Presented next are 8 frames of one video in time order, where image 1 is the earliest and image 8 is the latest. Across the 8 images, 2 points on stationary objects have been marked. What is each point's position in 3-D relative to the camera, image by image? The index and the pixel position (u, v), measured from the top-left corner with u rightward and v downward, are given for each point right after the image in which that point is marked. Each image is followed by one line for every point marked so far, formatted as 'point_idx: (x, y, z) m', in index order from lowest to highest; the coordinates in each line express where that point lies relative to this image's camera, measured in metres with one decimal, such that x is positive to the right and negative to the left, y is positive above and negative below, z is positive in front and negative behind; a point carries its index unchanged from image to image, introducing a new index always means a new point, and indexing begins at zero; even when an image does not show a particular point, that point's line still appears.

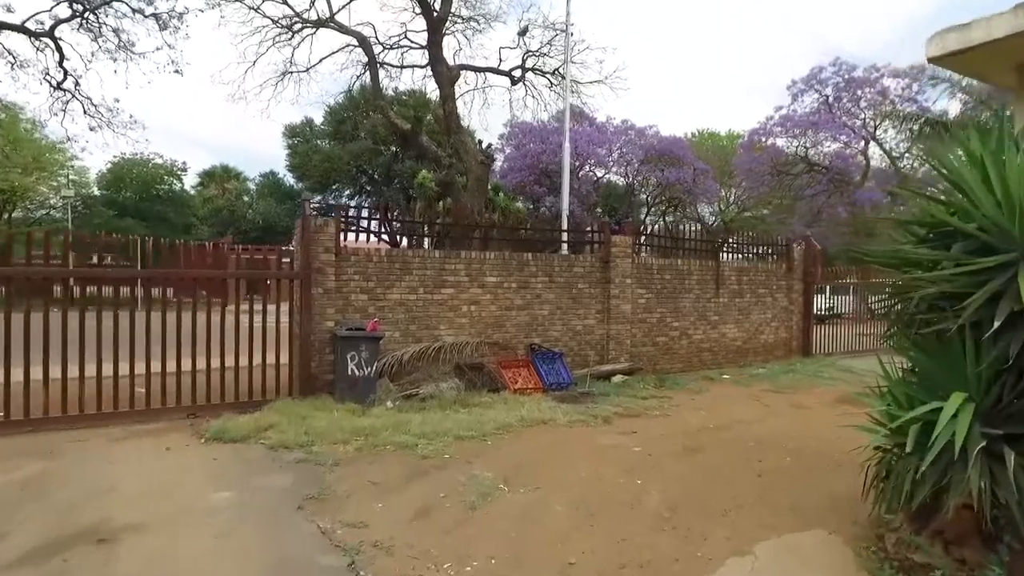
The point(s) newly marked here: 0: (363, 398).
0: (-1.4, -1.1, +6.9) m
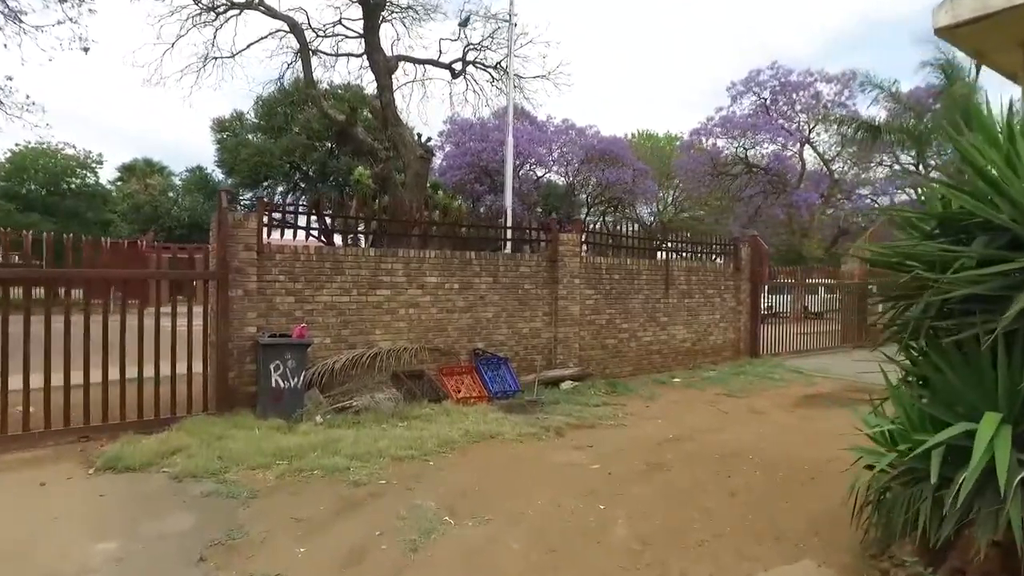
0: (-1.9, -1.1, +6.2) m
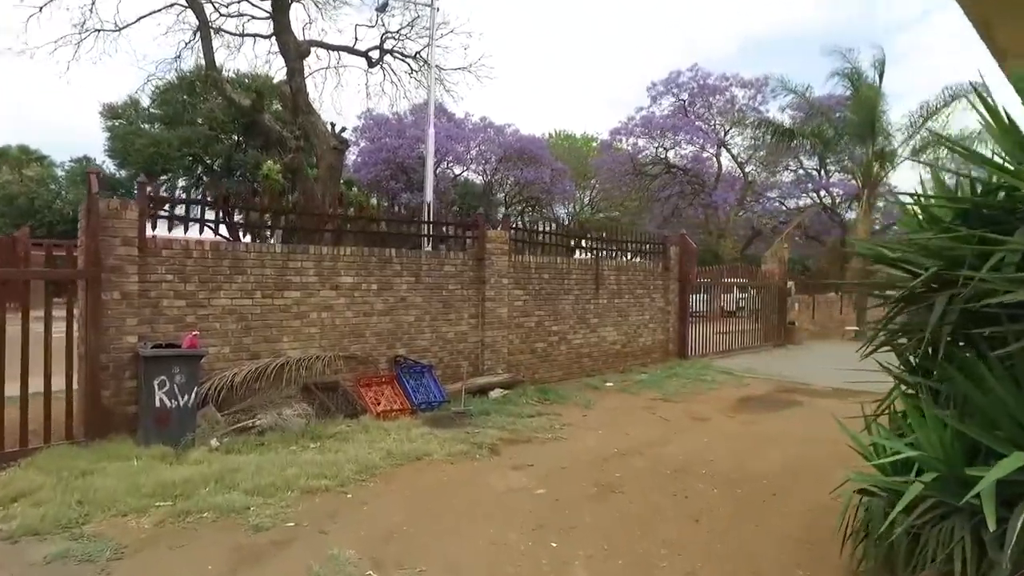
0: (-2.5, -1.1, +5.2) m
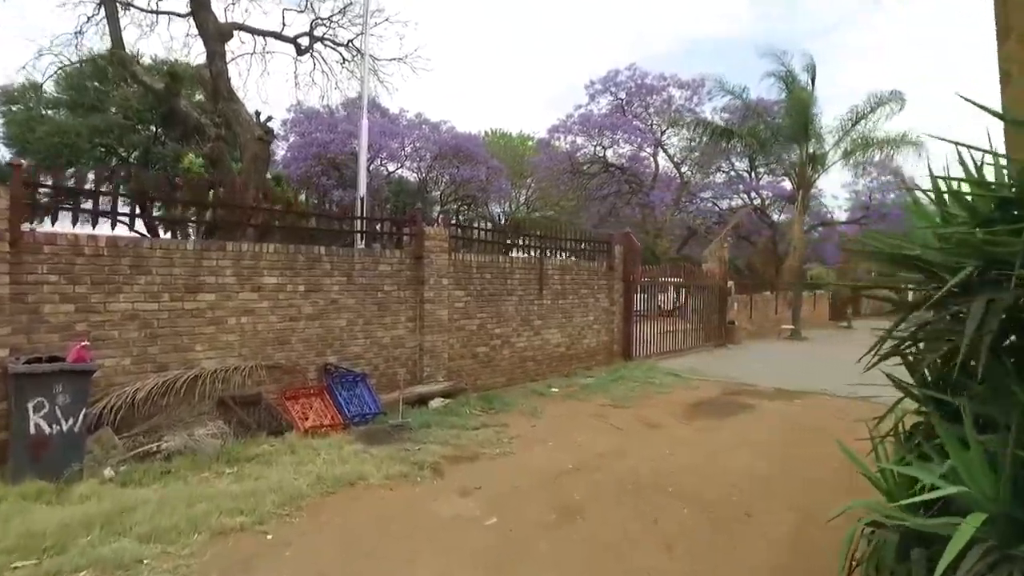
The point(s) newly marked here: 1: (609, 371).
0: (-2.8, -1.1, +4.4) m
1: (+1.6, -1.4, +11.7) m
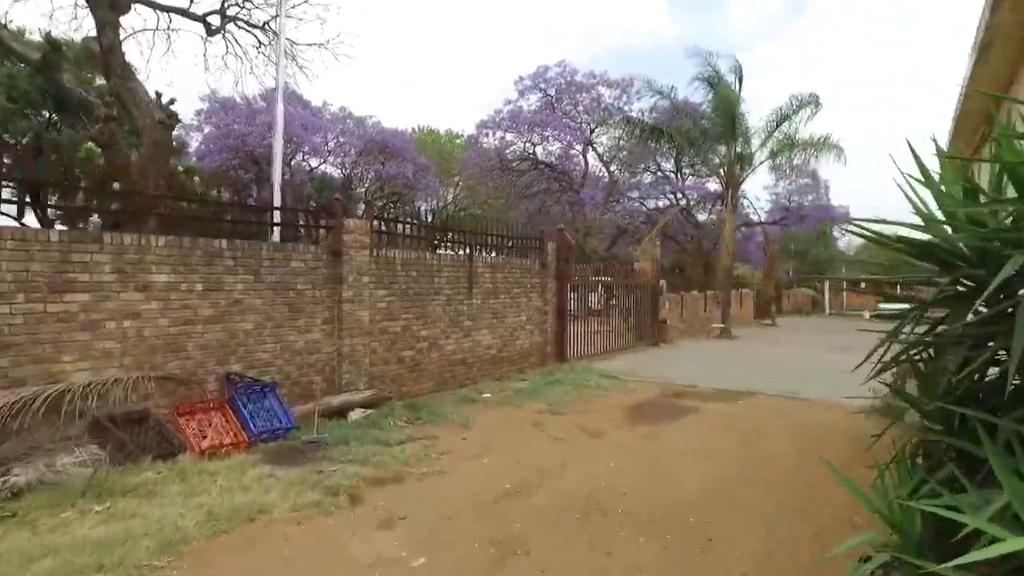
0: (-3.2, -1.1, +3.5) m
1: (+0.5, -1.3, +11.1) m
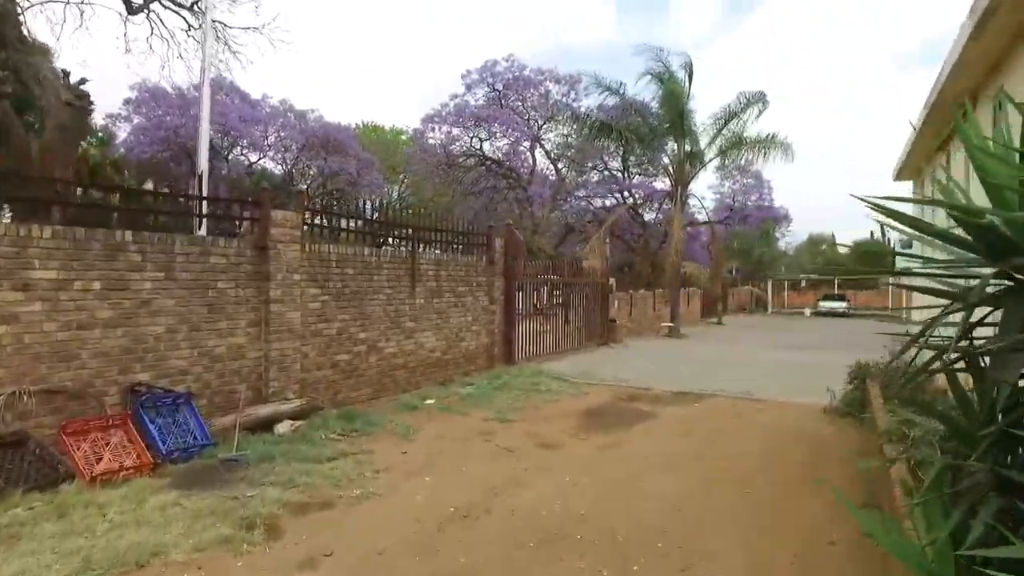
0: (-3.4, -1.1, +2.7) m
1: (-0.3, -1.3, +10.6) m
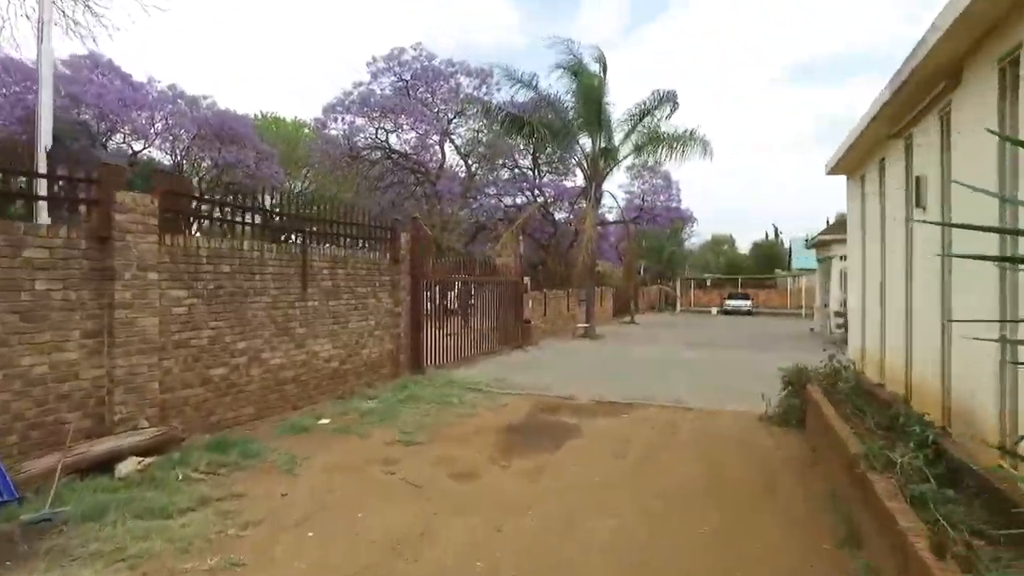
0: (-3.6, -1.1, +1.2) m
1: (-1.5, -1.3, +9.4) m
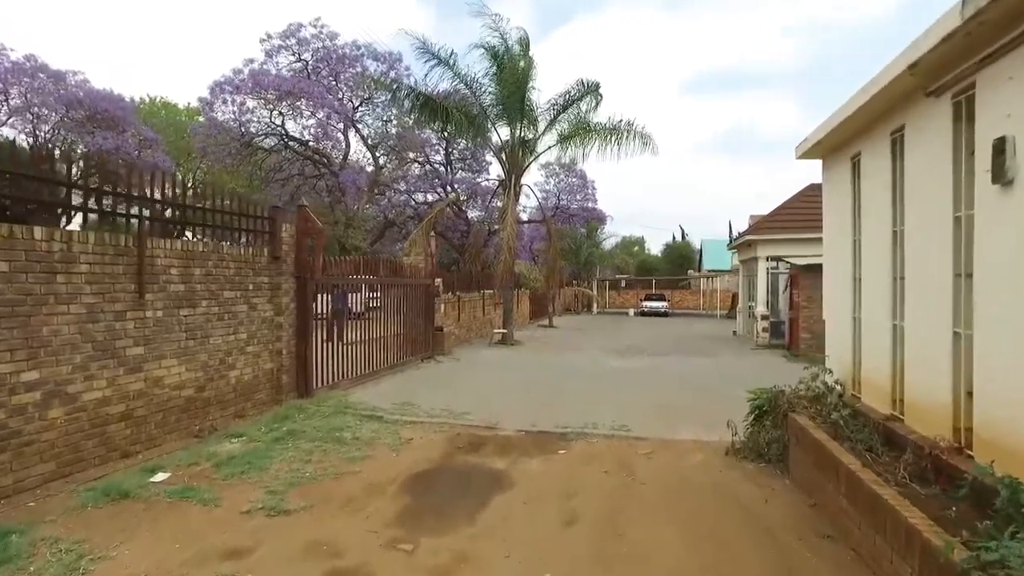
0: (-3.5, -1.2, -1.0) m
1: (-2.5, -1.4, +7.3) m
